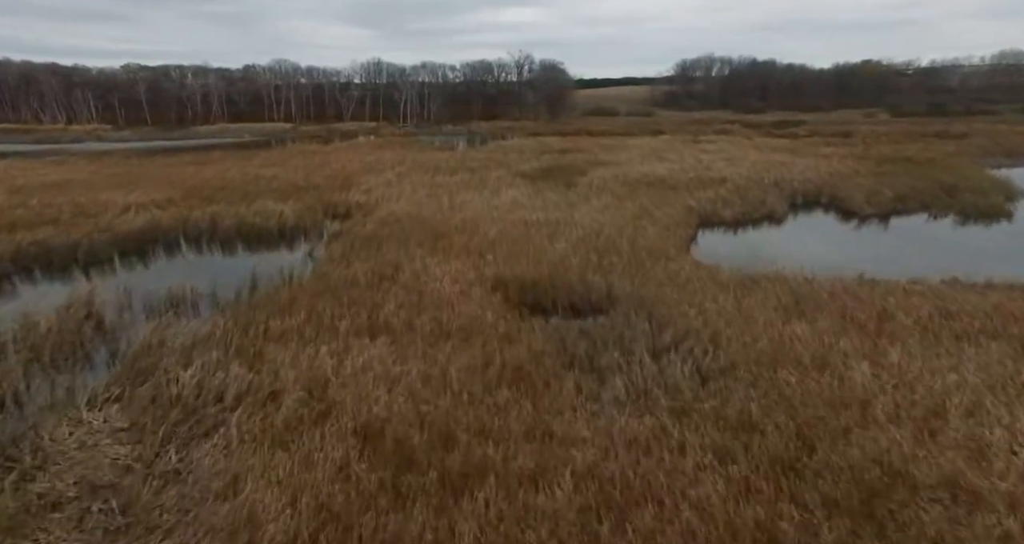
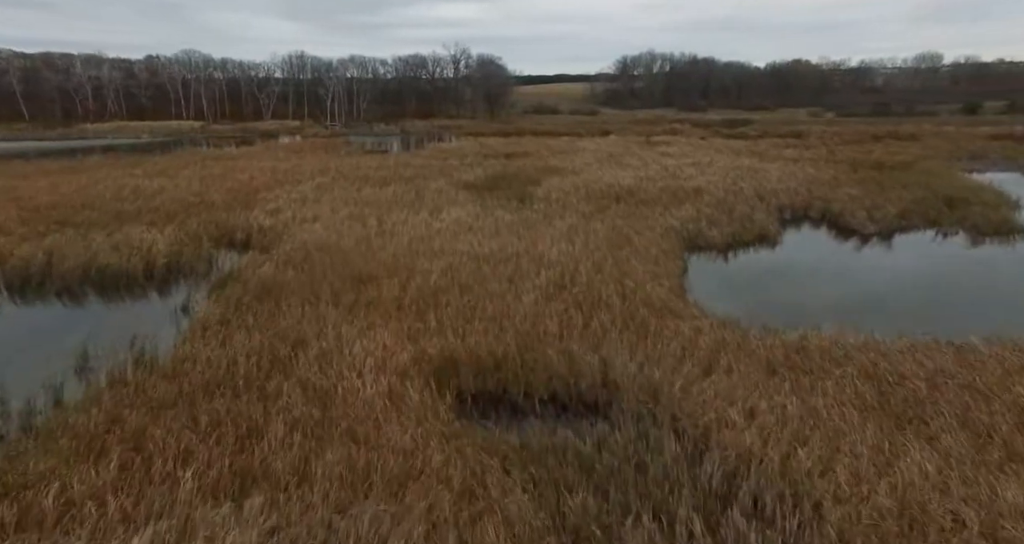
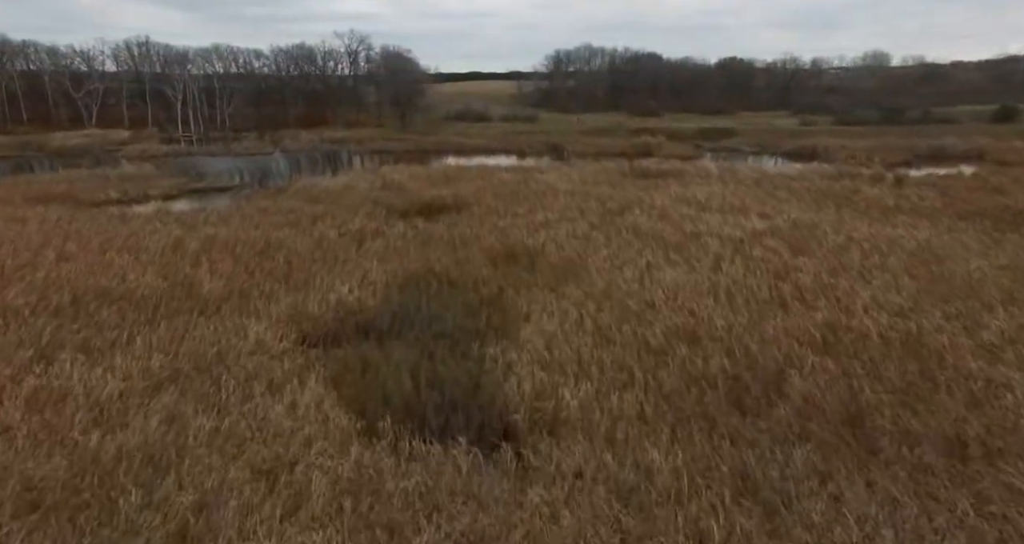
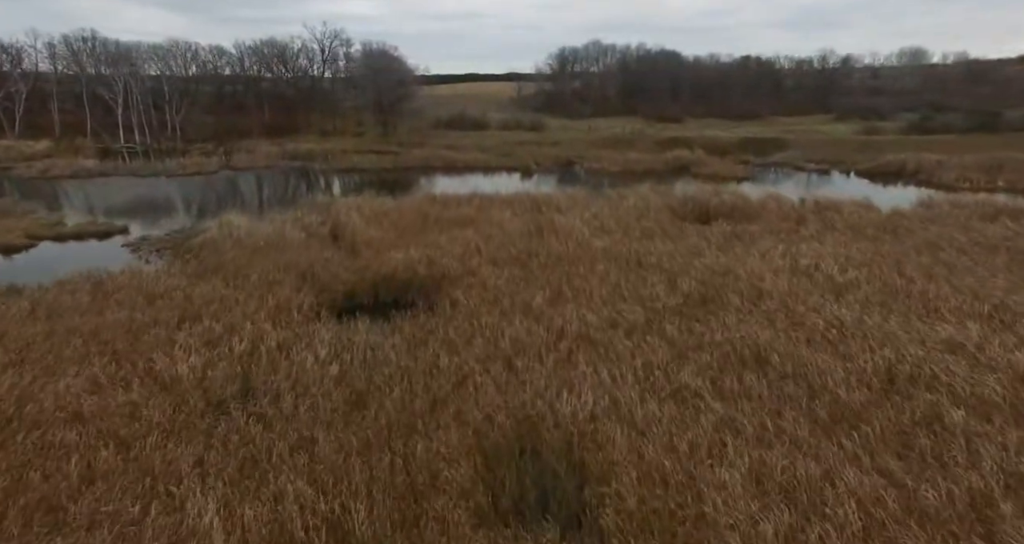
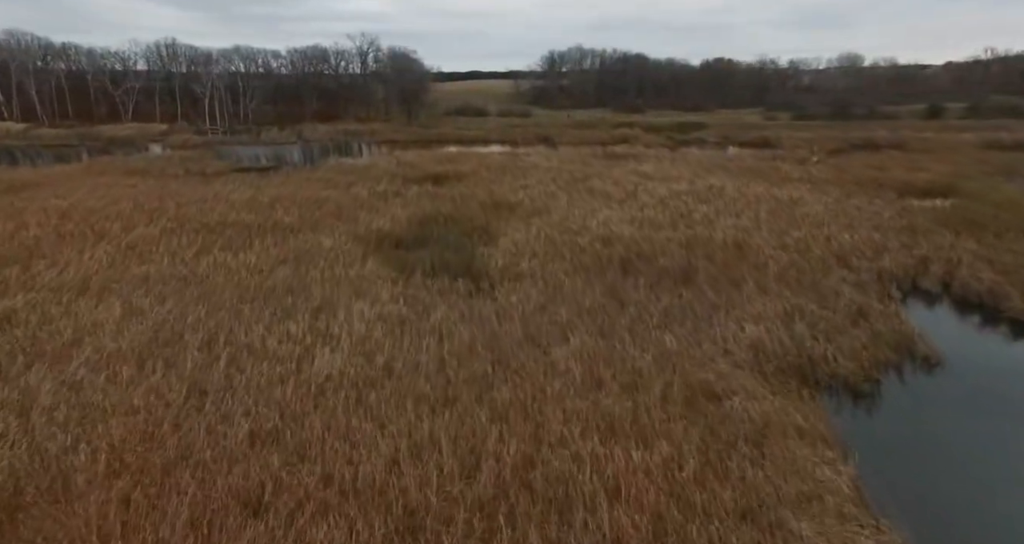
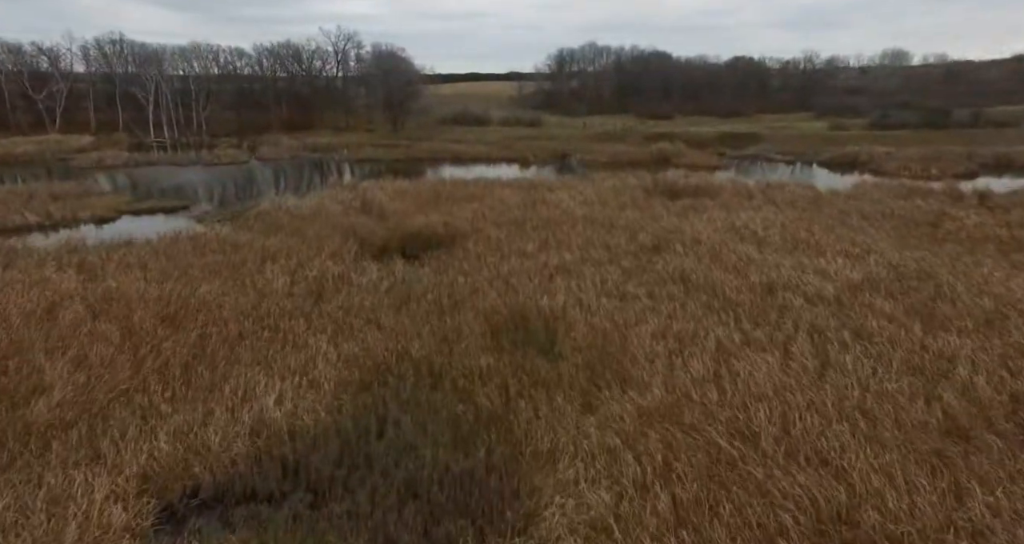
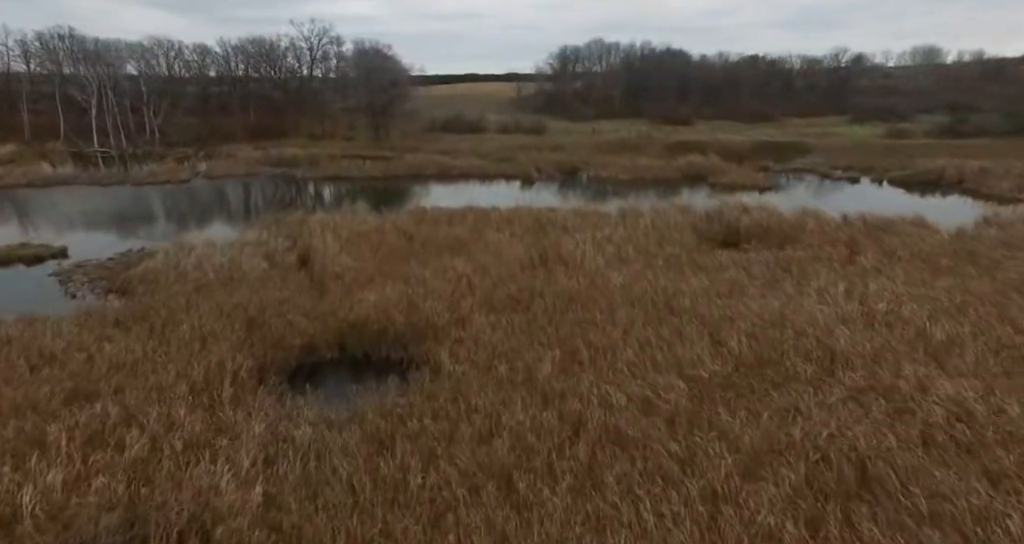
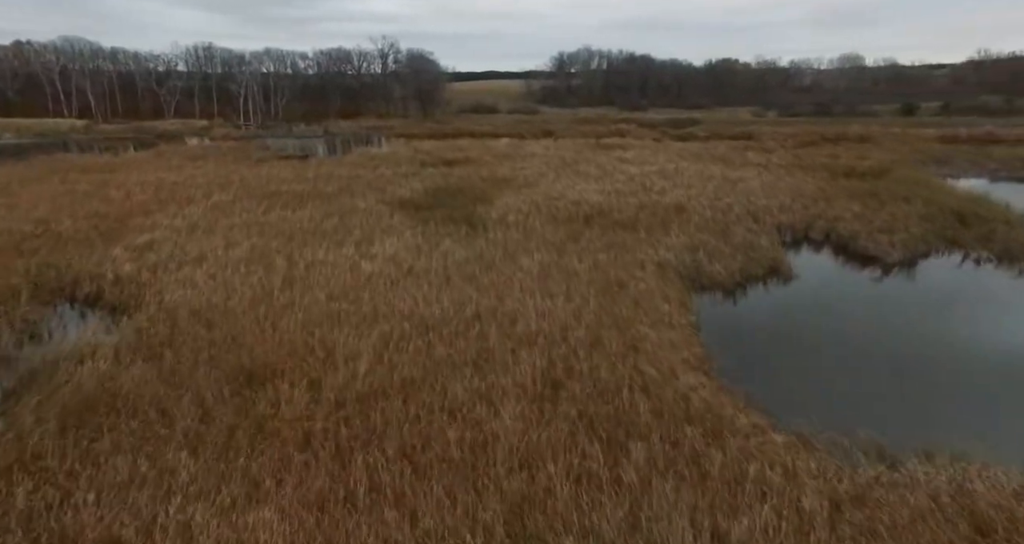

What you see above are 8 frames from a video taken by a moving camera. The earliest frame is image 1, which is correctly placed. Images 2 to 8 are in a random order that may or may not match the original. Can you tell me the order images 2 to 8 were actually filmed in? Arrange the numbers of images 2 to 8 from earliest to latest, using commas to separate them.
2, 8, 5, 3, 6, 4, 7
